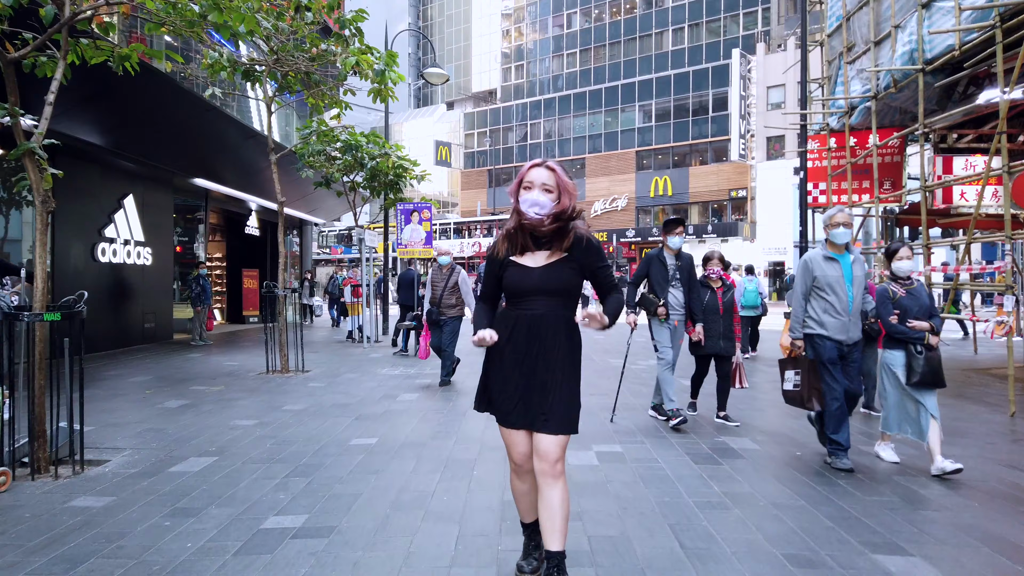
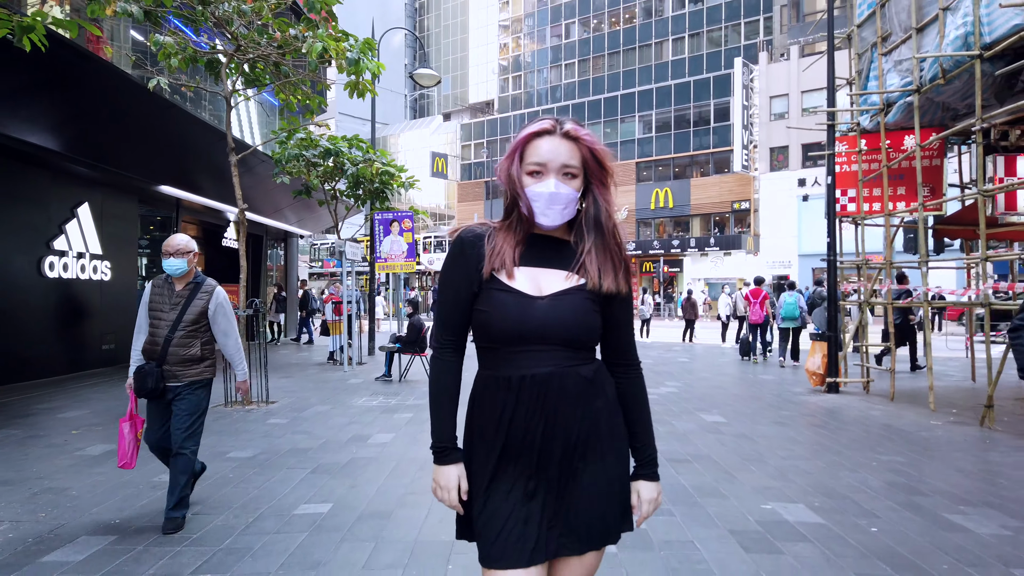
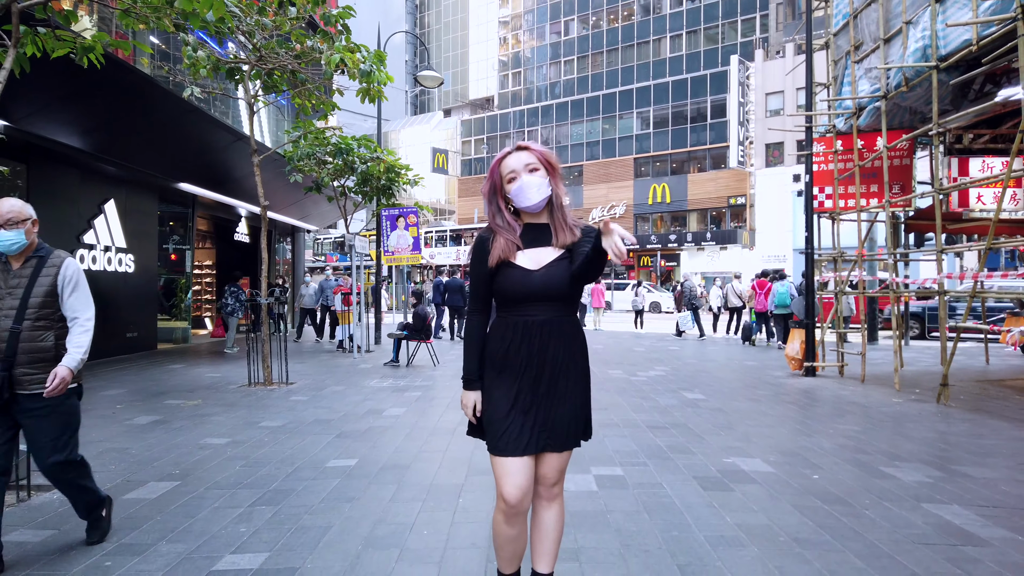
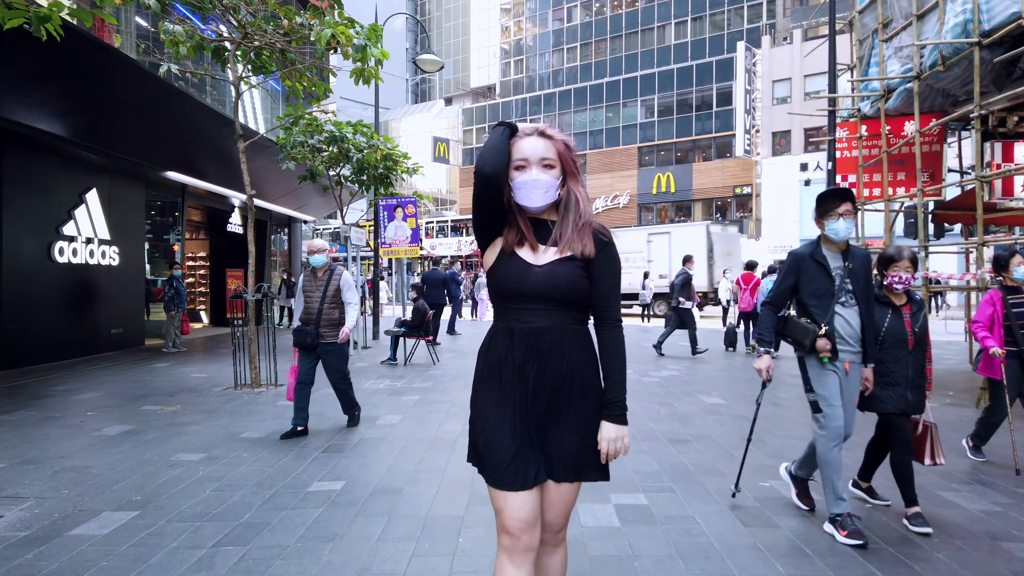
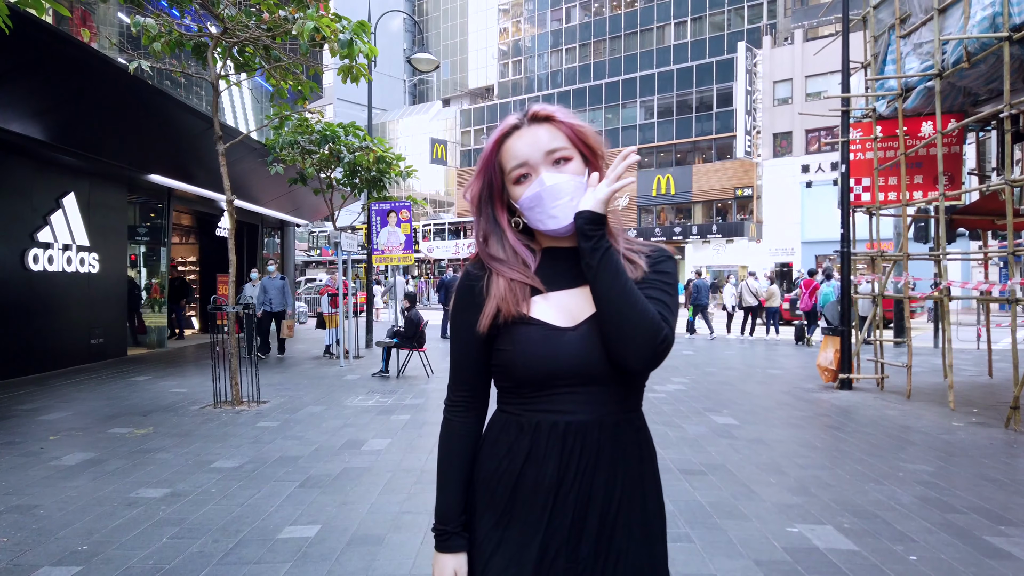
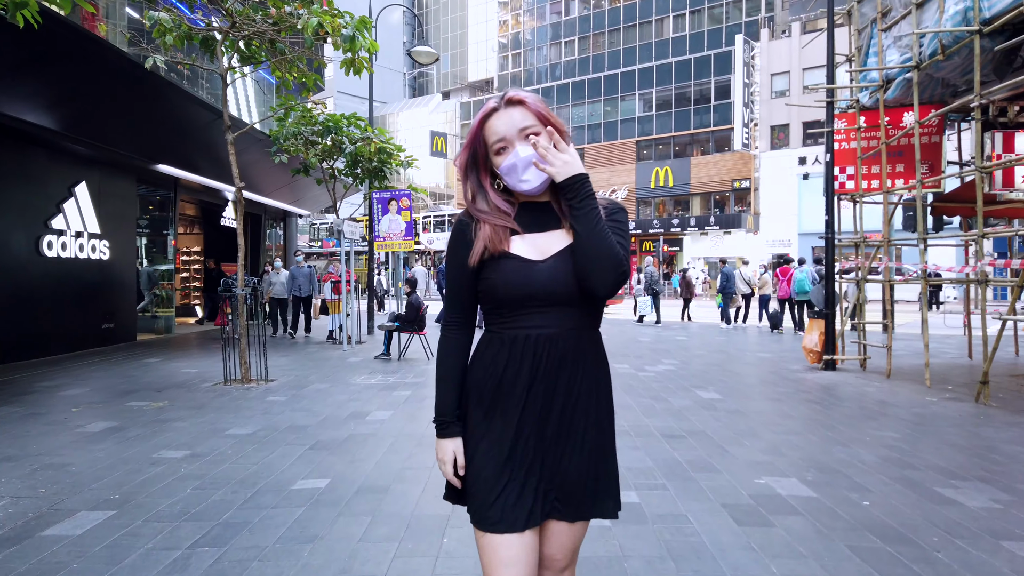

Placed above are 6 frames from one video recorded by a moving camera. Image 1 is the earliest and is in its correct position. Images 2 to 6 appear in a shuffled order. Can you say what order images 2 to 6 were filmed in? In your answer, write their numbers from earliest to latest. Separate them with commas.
4, 2, 3, 6, 5
